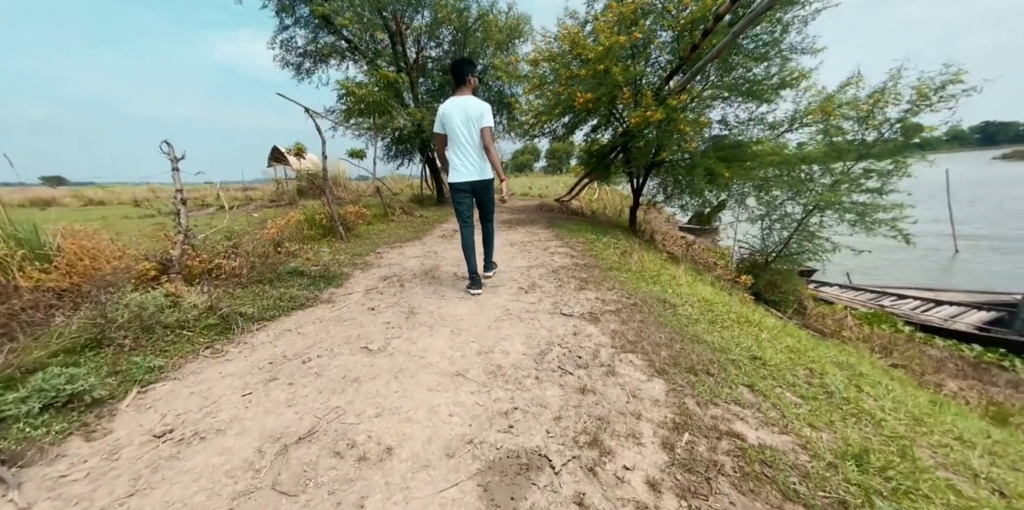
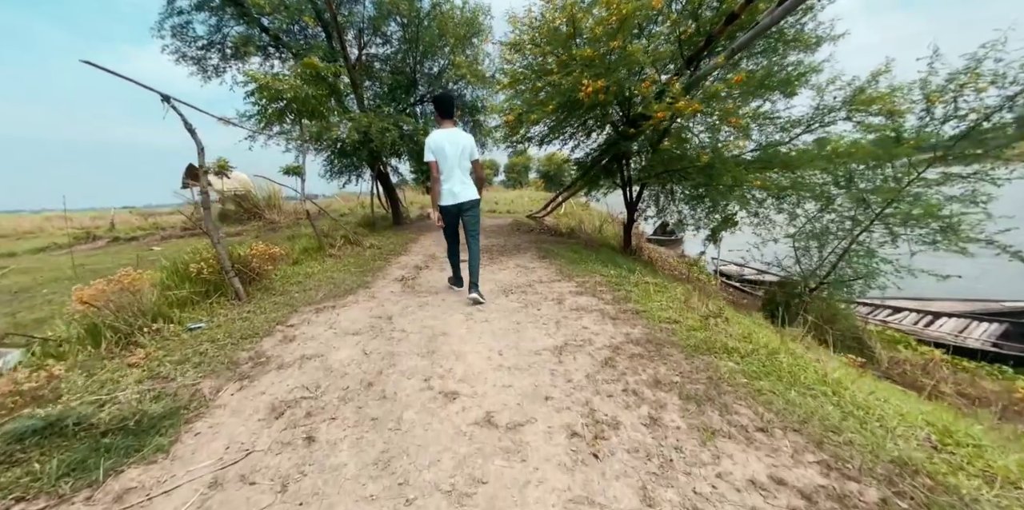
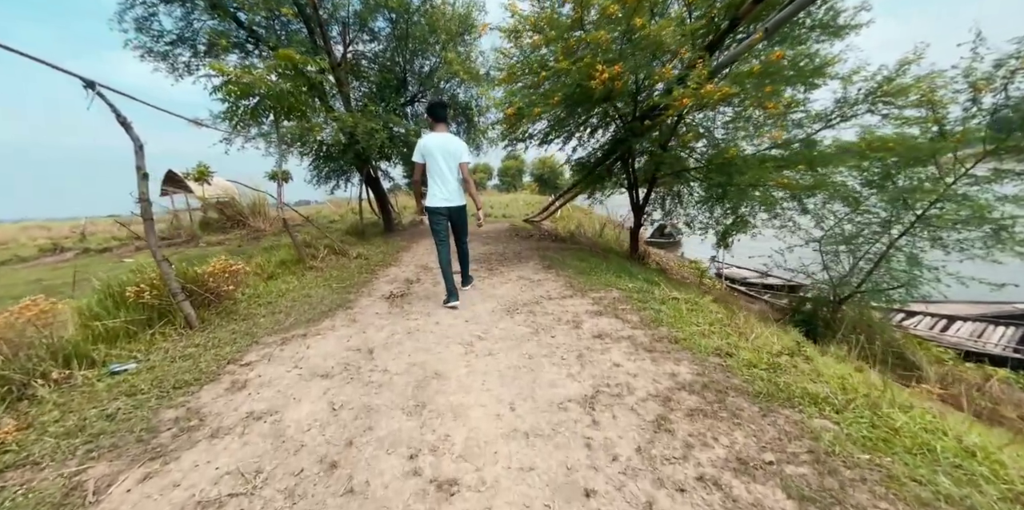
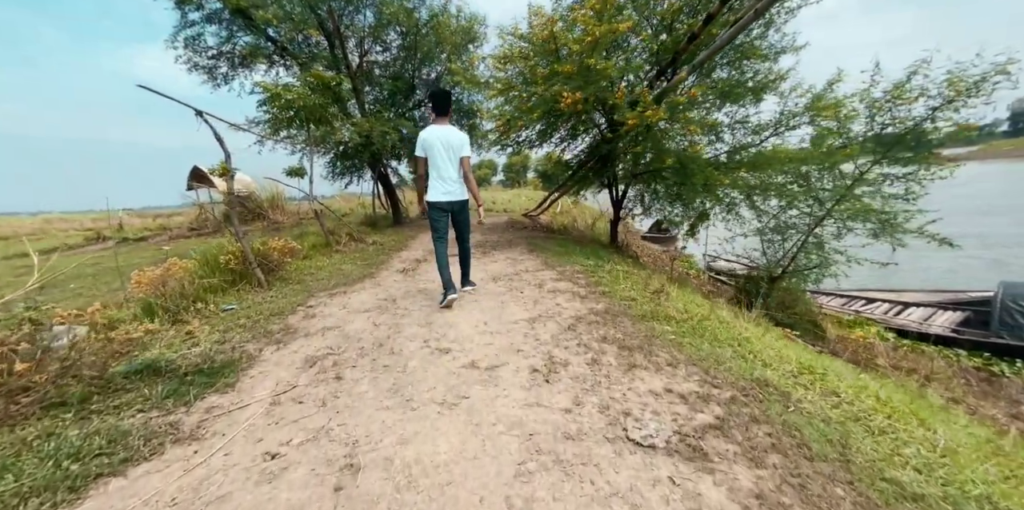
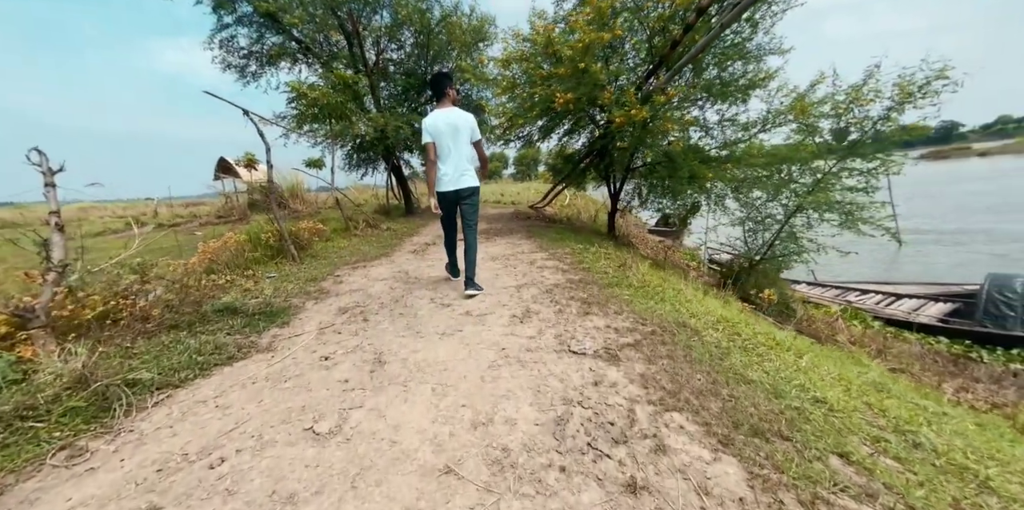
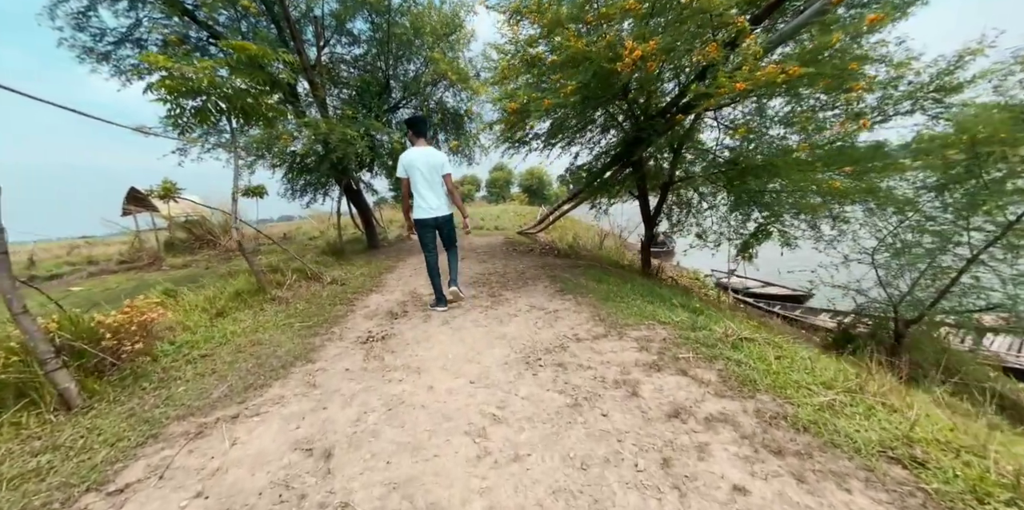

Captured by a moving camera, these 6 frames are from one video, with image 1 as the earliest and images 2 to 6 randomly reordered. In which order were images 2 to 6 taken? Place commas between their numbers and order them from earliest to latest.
5, 4, 2, 3, 6
